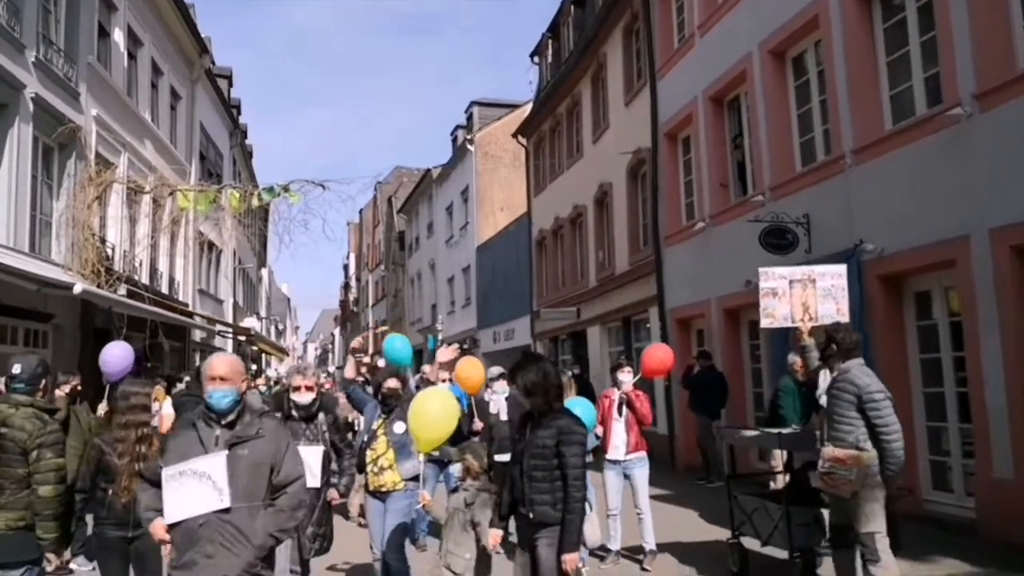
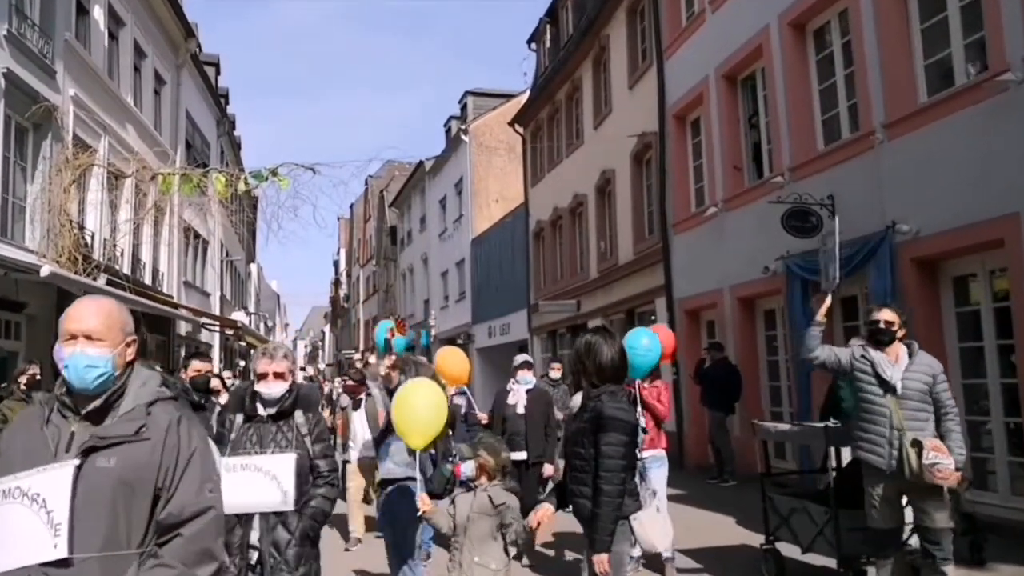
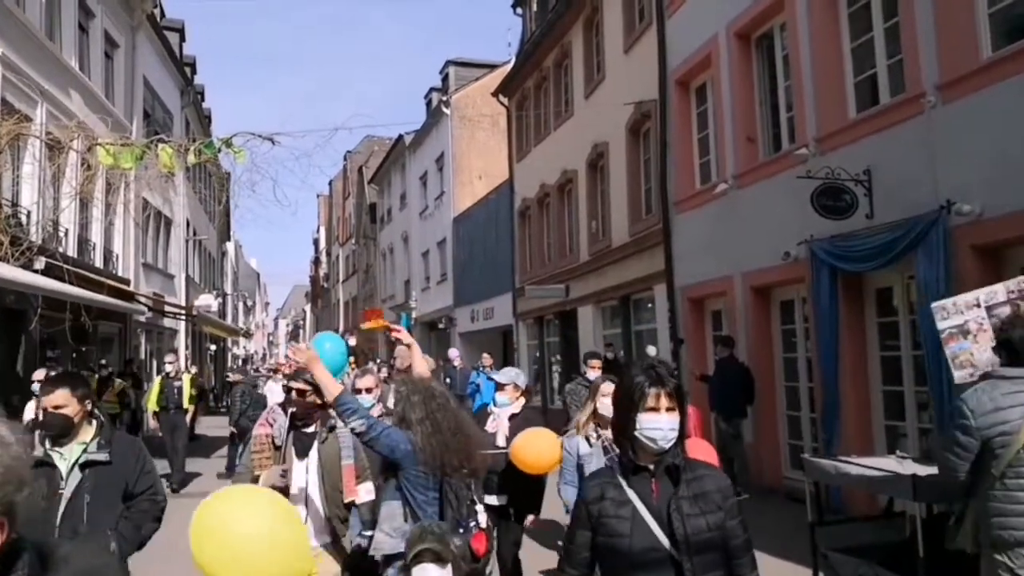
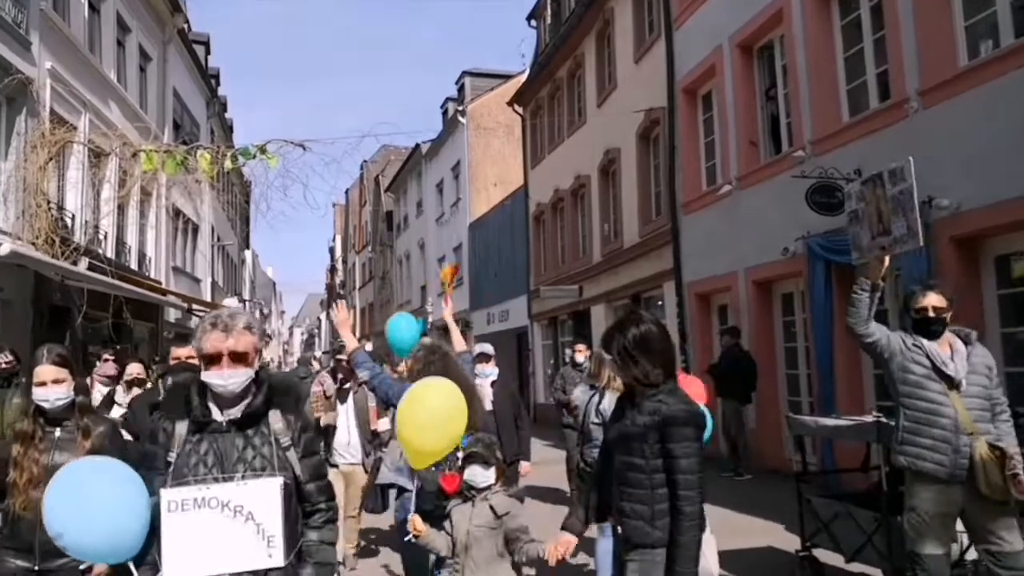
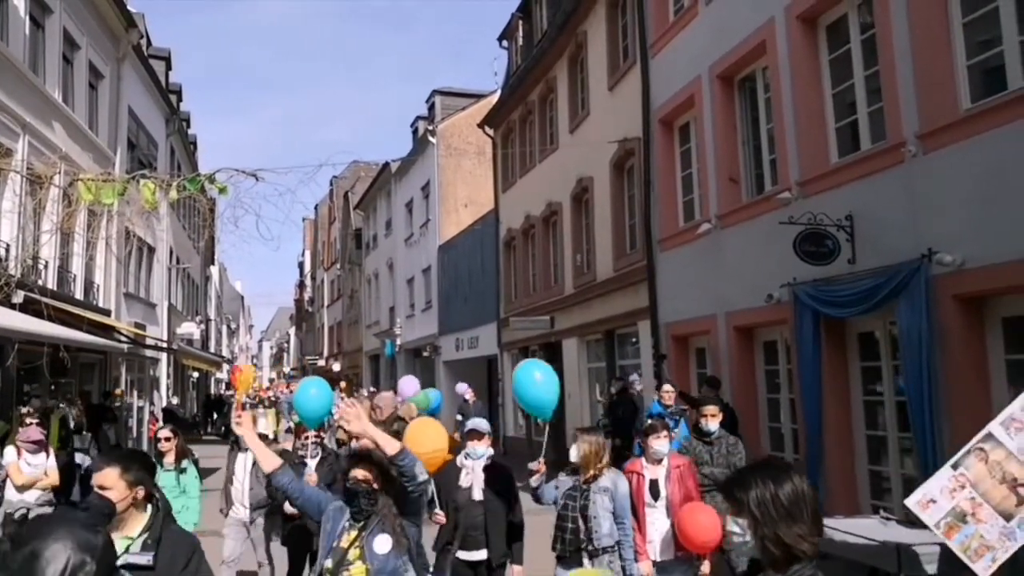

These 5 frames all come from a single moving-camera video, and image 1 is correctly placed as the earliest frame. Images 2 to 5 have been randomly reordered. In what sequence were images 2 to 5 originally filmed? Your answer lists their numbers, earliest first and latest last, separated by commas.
2, 4, 3, 5
